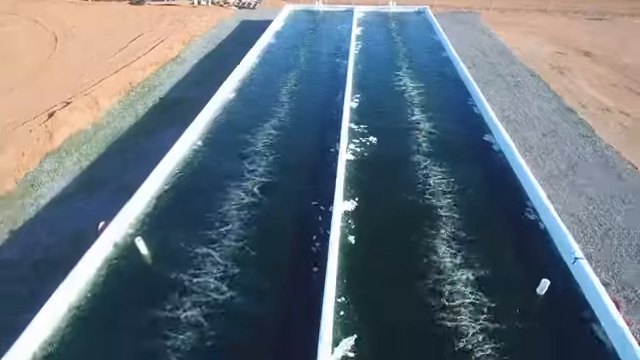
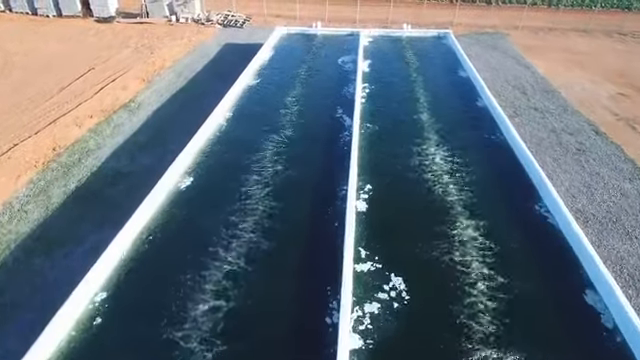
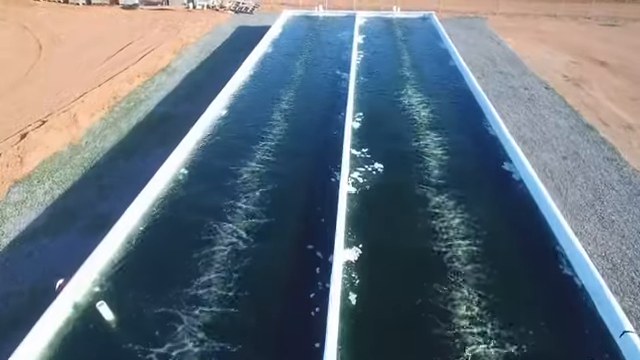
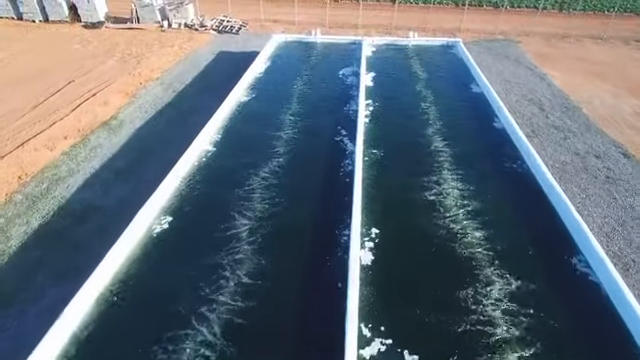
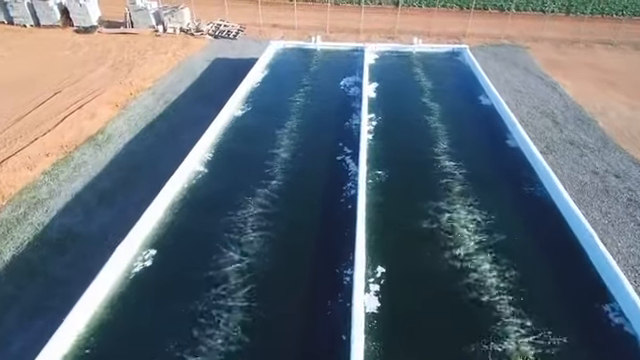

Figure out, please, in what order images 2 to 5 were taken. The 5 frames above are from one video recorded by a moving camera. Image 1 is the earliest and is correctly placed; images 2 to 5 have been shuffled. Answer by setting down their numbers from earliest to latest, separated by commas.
3, 2, 4, 5
